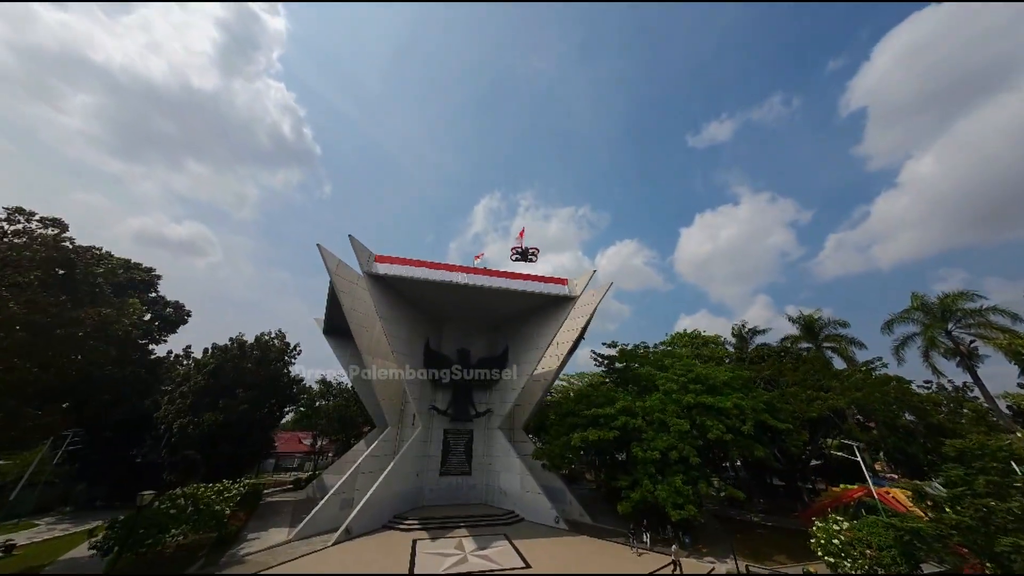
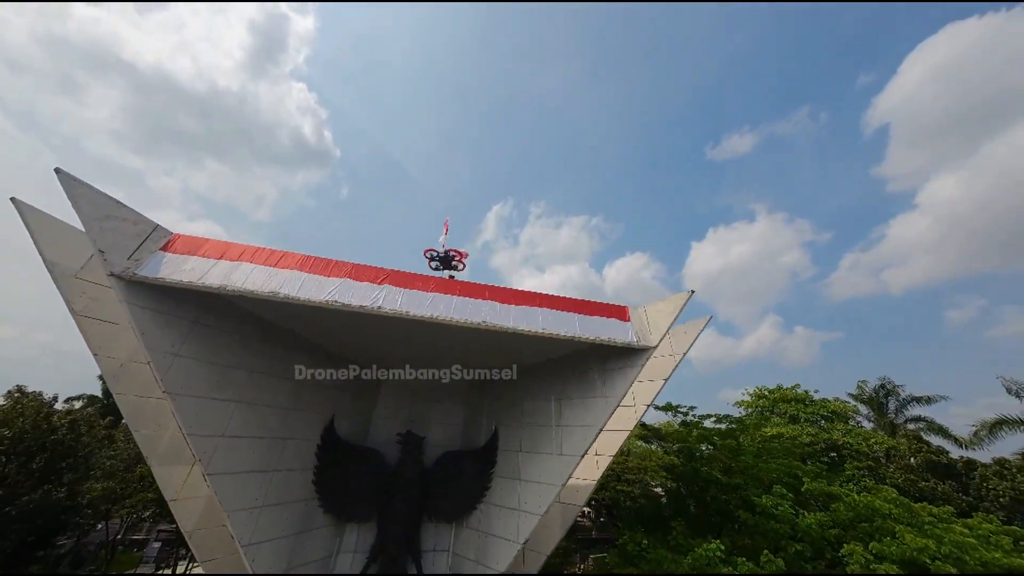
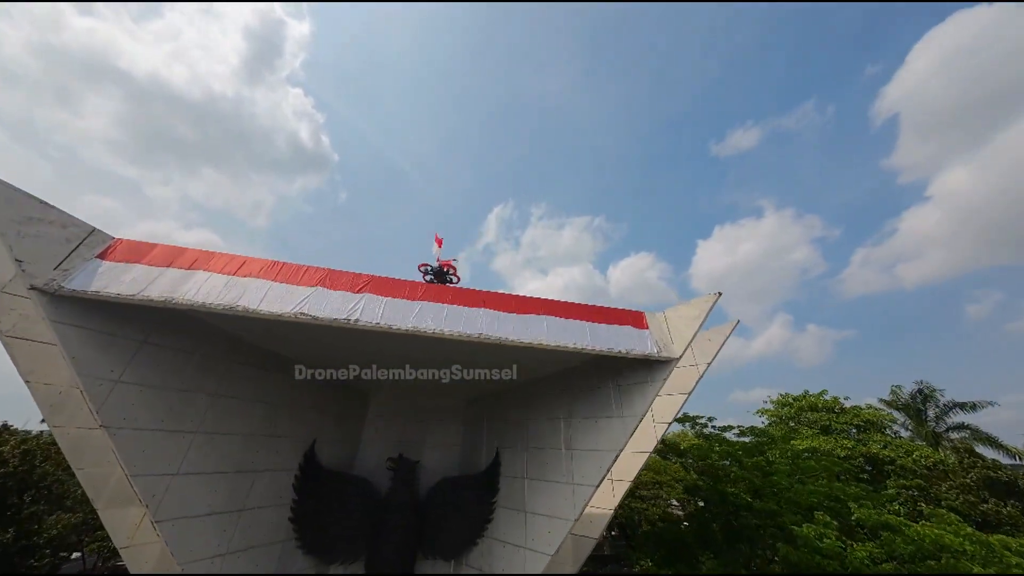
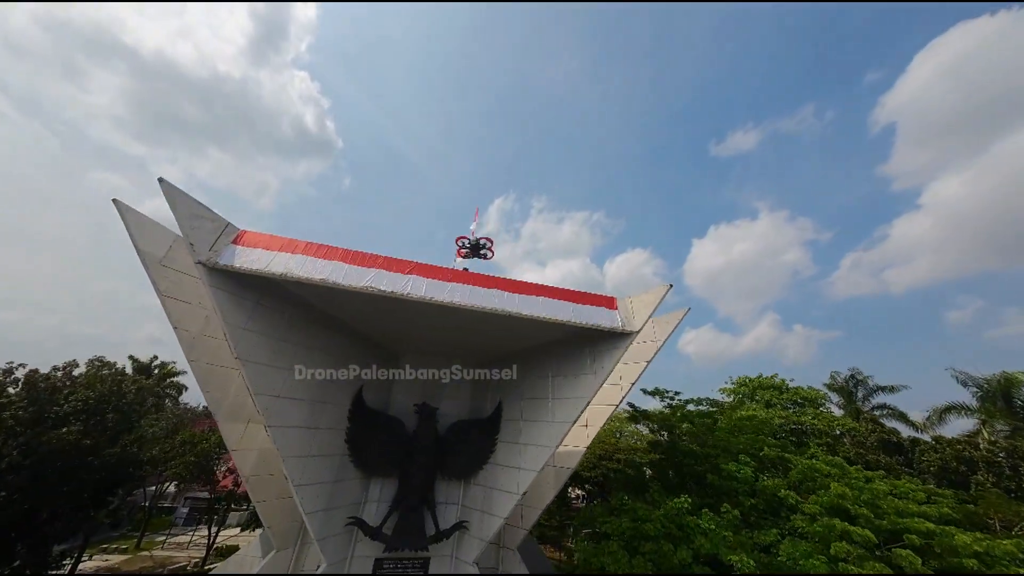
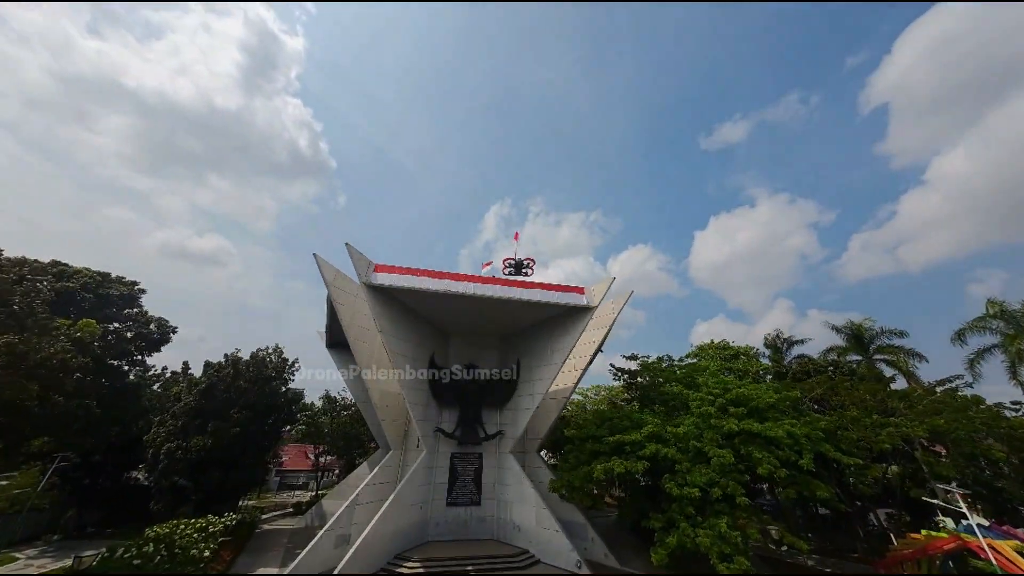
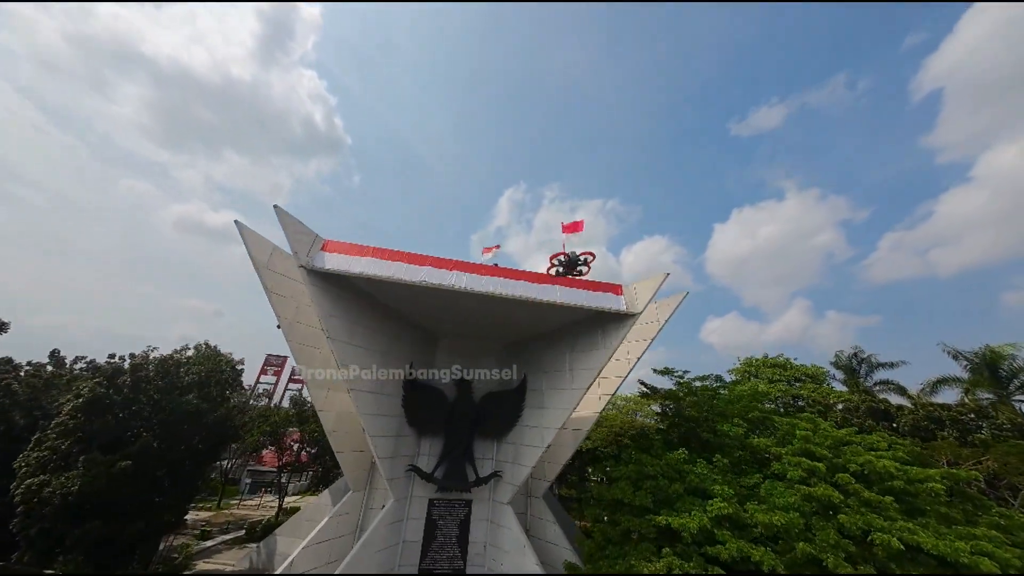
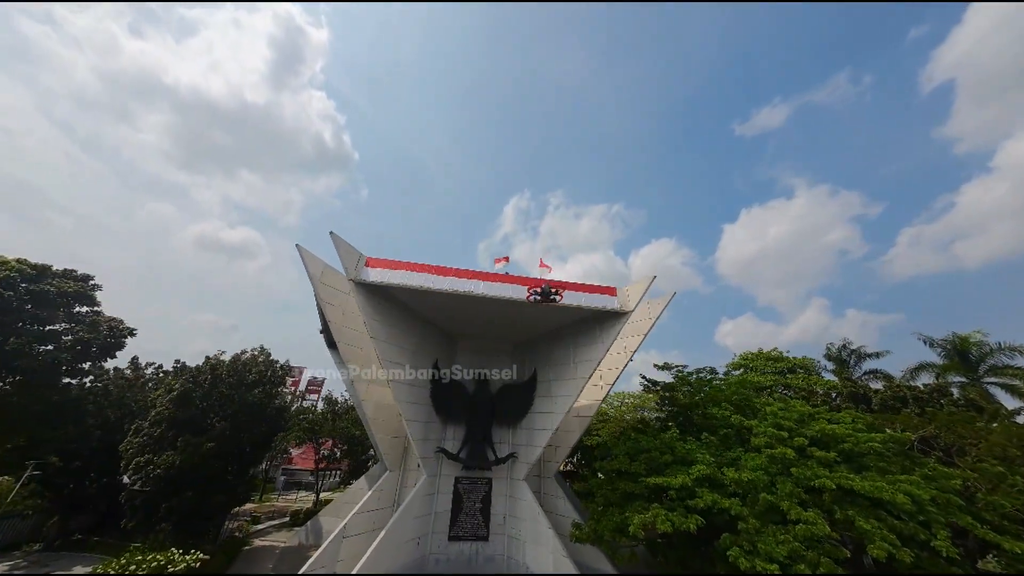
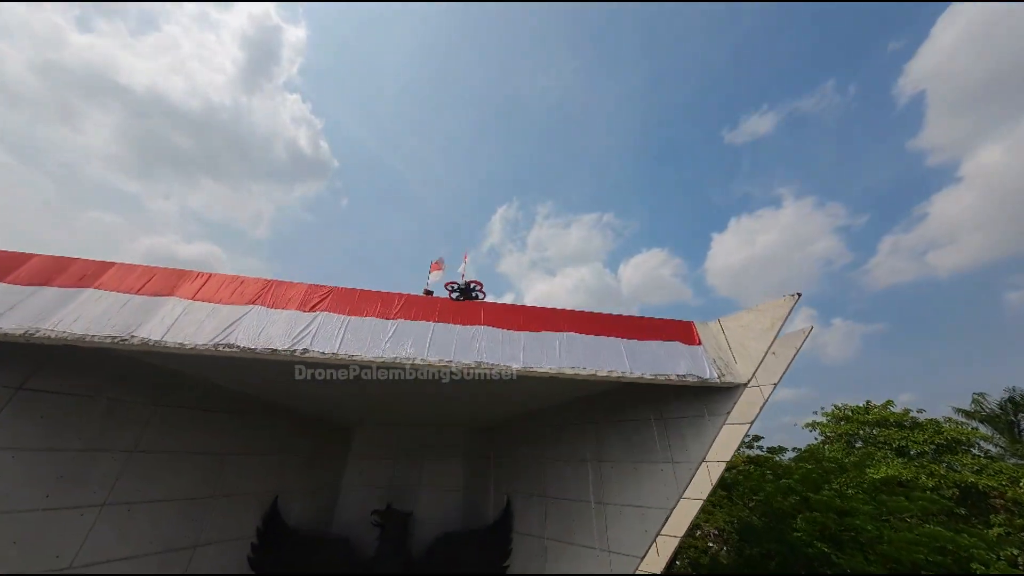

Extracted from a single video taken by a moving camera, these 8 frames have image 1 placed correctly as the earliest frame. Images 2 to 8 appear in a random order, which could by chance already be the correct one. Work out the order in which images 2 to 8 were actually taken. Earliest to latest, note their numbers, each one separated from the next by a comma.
5, 7, 6, 4, 2, 3, 8
